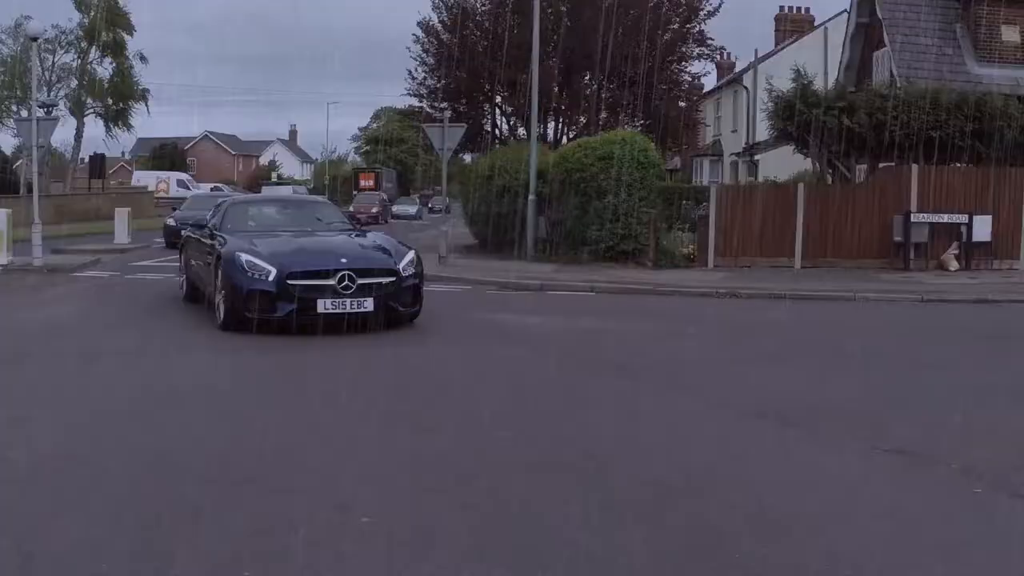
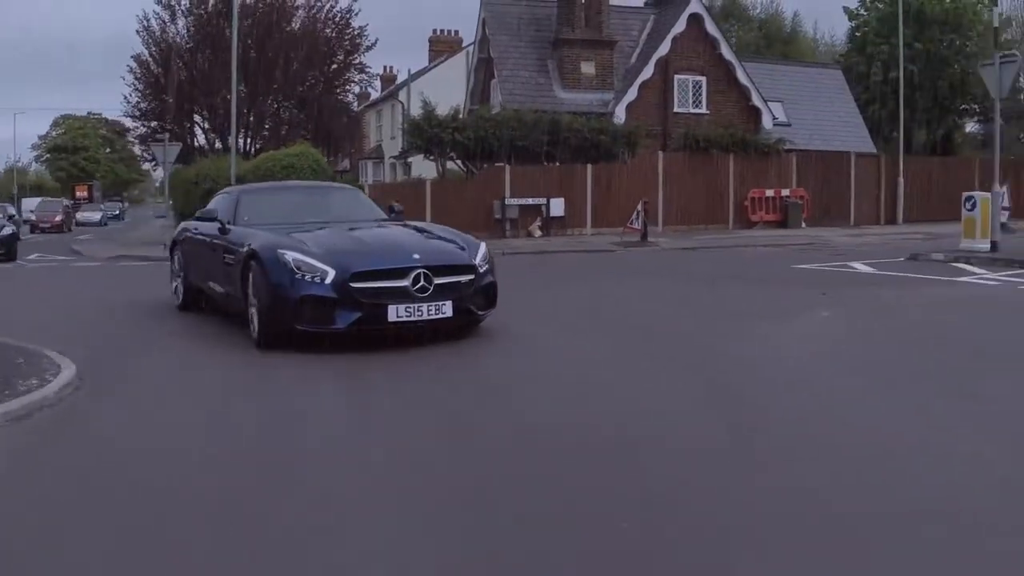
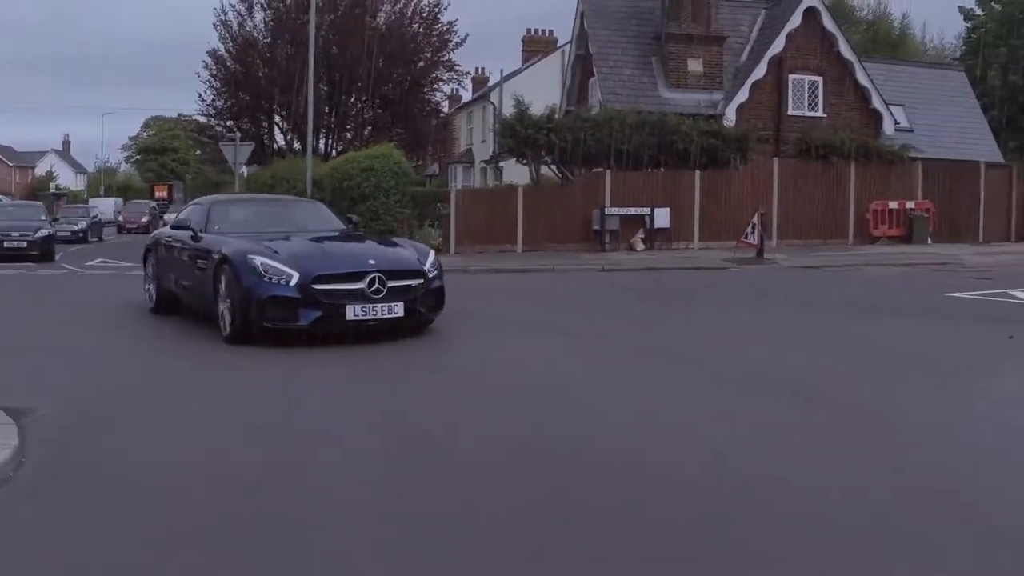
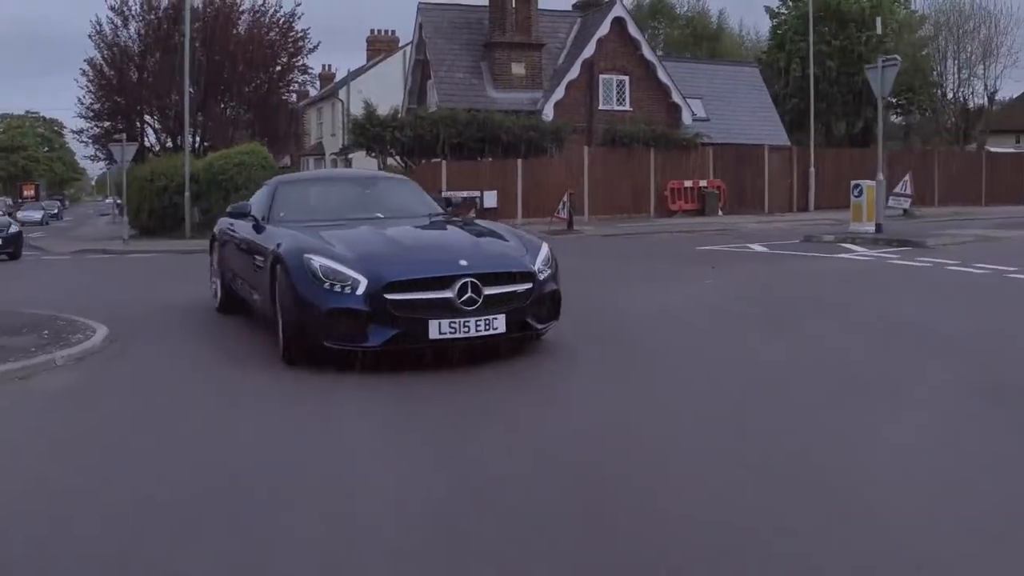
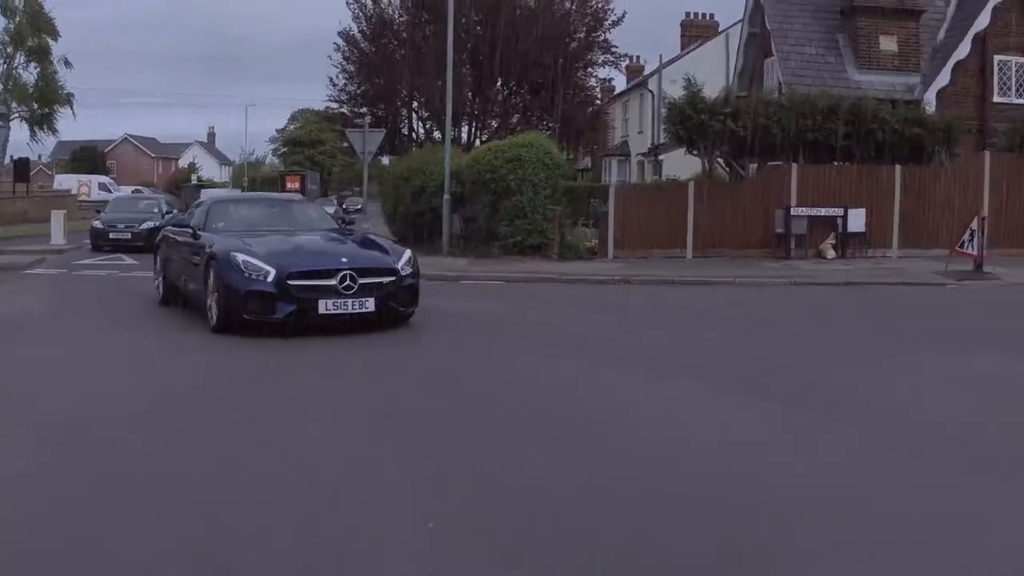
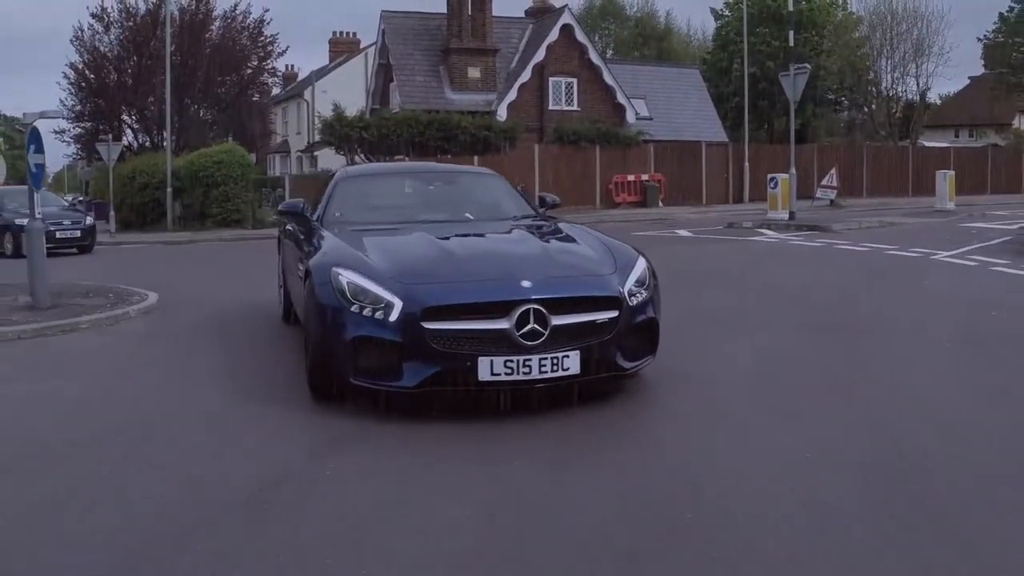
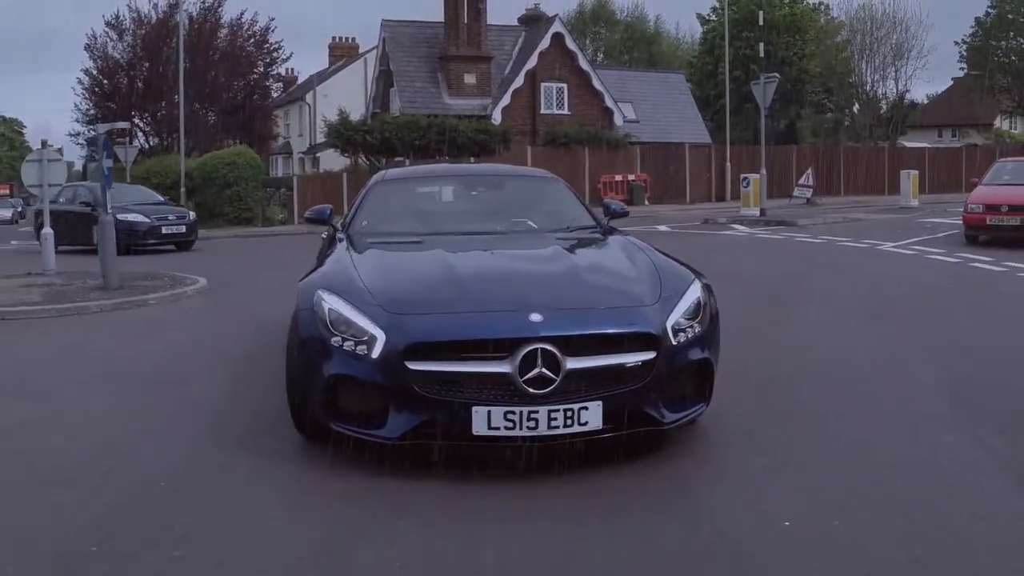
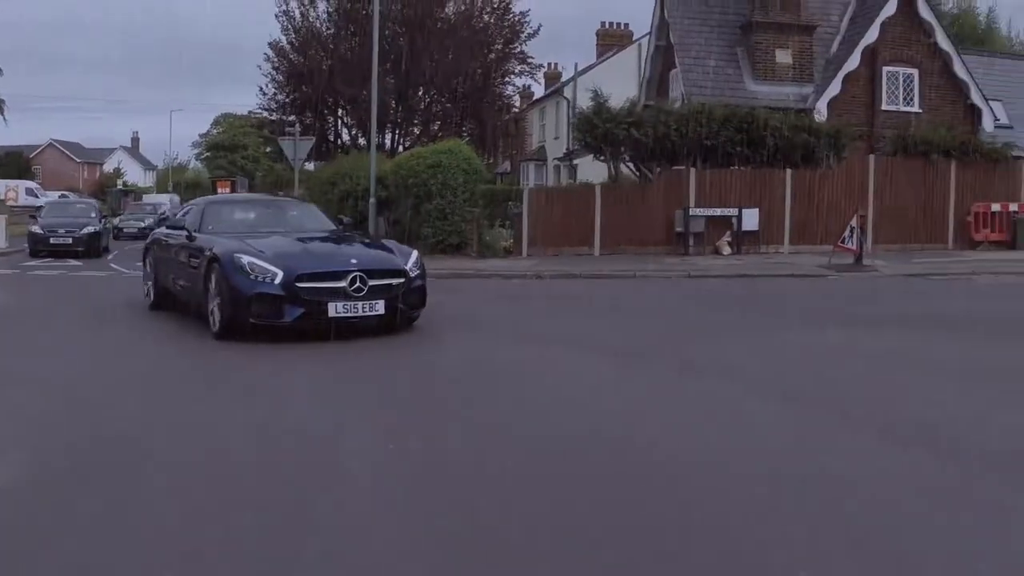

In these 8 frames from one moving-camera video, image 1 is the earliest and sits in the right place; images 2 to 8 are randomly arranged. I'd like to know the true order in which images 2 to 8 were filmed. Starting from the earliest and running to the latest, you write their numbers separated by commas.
5, 8, 3, 2, 4, 6, 7
